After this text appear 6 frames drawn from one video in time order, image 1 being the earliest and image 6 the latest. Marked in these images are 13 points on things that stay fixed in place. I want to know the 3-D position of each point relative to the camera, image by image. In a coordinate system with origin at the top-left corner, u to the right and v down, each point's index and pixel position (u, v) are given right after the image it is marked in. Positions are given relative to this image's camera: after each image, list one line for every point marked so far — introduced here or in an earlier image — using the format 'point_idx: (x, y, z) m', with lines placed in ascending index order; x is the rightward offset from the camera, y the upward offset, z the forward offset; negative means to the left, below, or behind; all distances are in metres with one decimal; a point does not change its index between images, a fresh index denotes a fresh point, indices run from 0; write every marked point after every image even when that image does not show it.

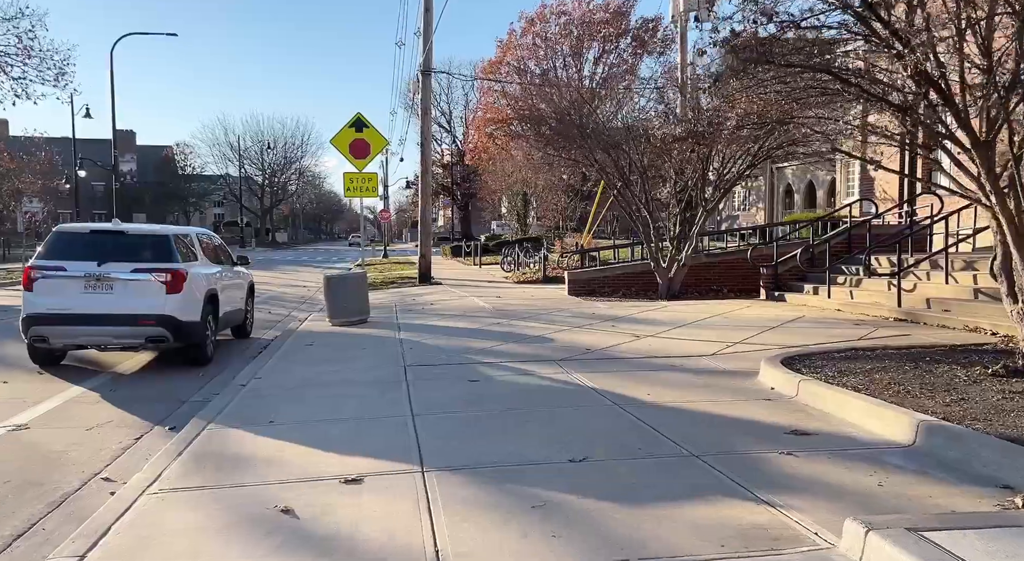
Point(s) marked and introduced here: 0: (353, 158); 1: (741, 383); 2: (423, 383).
0: (-2.7, +2.1, +13.8) m
1: (+2.1, -1.0, +7.6) m
2: (-0.8, -1.0, +7.9) m
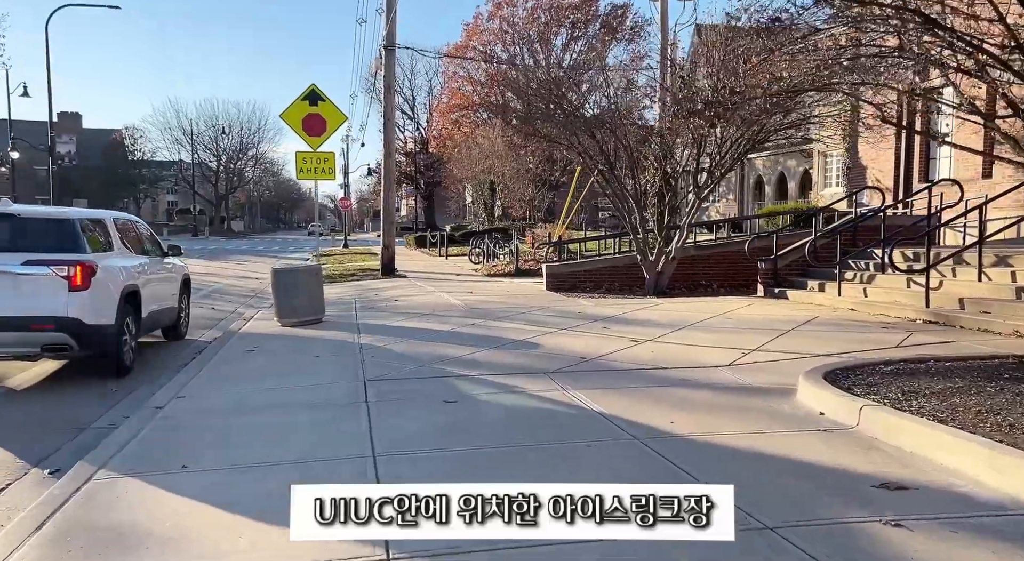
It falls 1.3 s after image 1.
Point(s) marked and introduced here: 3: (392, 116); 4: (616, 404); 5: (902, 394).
0: (-3.1, +2.2, +12.1) m
1: (+2.0, -0.9, +6.2) m
2: (-0.9, -1.0, +6.4) m
3: (-2.8, +3.8, +18.9) m
4: (+0.8, -1.0, +6.3) m
5: (+2.8, -0.8, +5.8) m
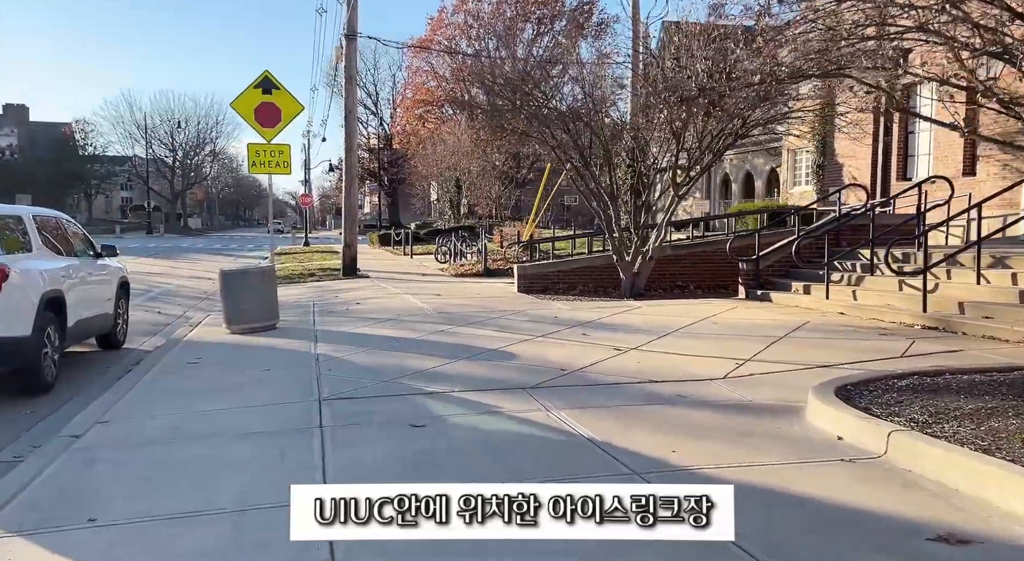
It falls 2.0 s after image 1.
0: (-3.5, +2.1, +11.2) m
1: (+1.9, -1.0, +5.5) m
2: (-1.1, -1.0, +5.6) m
3: (-3.5, +3.8, +18.0) m
4: (+0.7, -1.0, +5.6) m
5: (+2.6, -0.9, +5.1) m
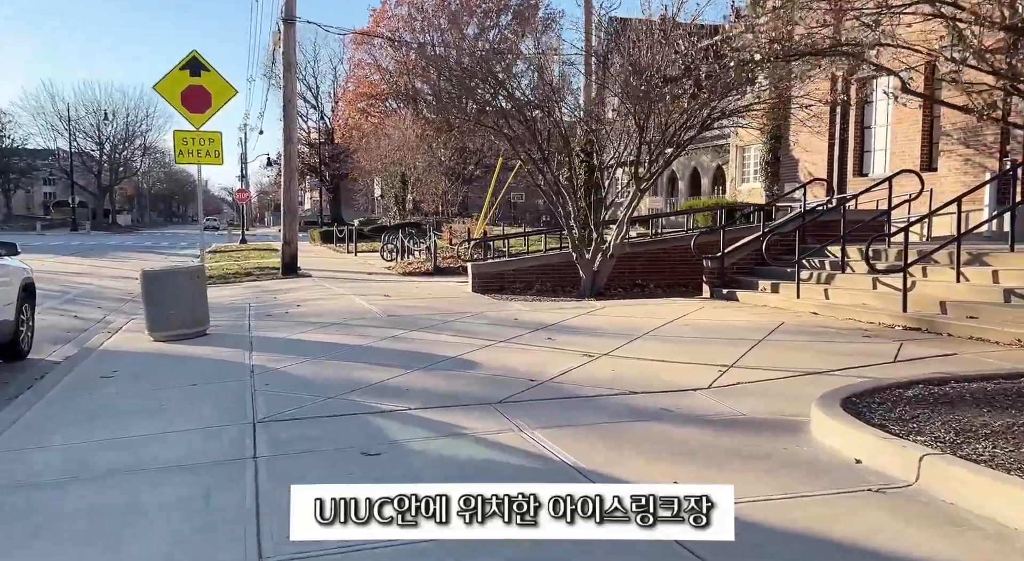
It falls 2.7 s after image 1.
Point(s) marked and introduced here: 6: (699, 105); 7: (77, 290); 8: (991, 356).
0: (-4.1, +2.1, +10.2) m
1: (+1.7, -1.0, +4.9) m
2: (-1.3, -1.0, +4.7) m
3: (-4.6, +3.8, +17.0) m
4: (+0.5, -1.0, +4.8) m
5: (+2.5, -0.9, +4.5) m
6: (+2.9, +2.7, +12.4) m
7: (-7.7, -0.2, +14.5) m
8: (+4.0, -0.6, +6.8) m
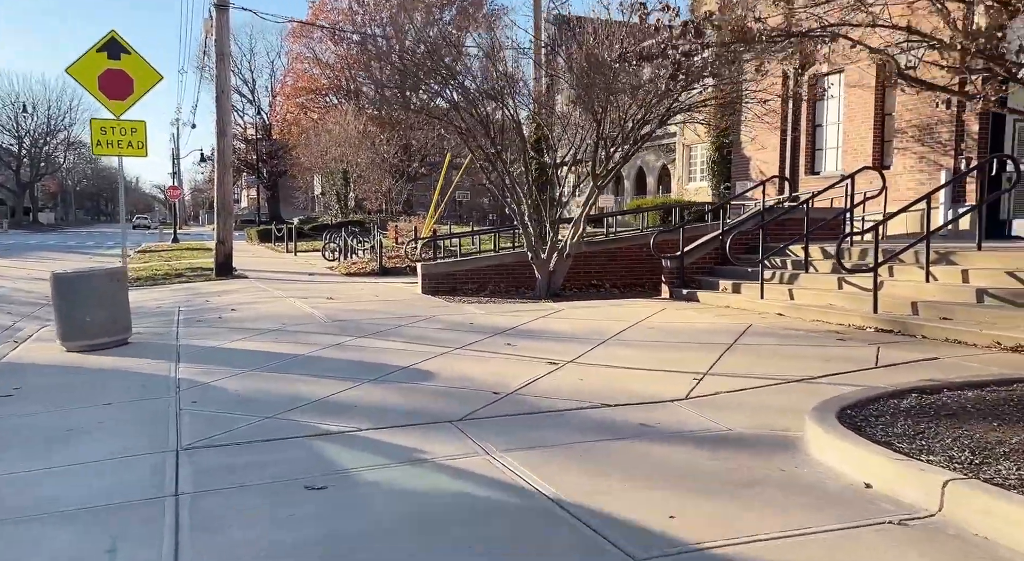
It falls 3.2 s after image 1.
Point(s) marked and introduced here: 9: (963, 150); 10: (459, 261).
0: (-4.6, +2.1, +9.3) m
1: (+1.5, -1.0, +4.4) m
2: (-1.4, -1.1, +4.0) m
3: (-5.6, +3.8, +16.0) m
4: (+0.3, -1.0, +4.3) m
5: (+2.3, -0.9, +4.1) m
6: (+2.1, +2.7, +12.0) m
7: (-8.6, -0.2, +13.4) m
8: (+3.7, -0.6, +6.5) m
9: (+6.8, +2.0, +12.3) m
10: (-0.8, +0.3, +12.2) m
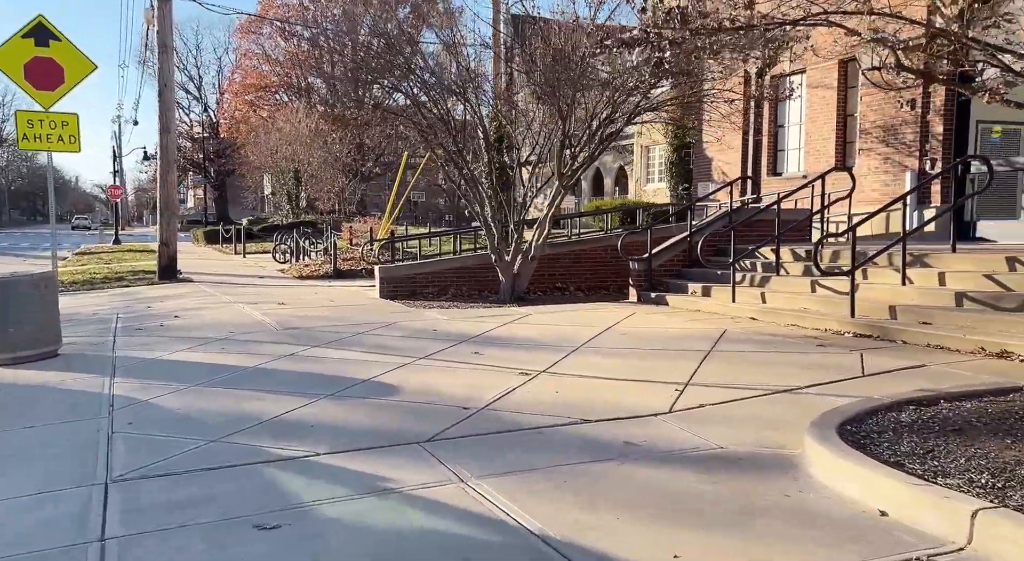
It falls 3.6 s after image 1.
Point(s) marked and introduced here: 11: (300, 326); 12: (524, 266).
0: (-5.0, +2.0, +8.5) m
1: (+1.4, -1.0, +4.0) m
2: (-1.5, -1.1, +3.5) m
3: (-6.4, +3.7, +15.2) m
4: (+0.2, -1.1, +3.8) m
5: (+2.2, -0.9, +3.8) m
6: (+1.6, +2.6, +11.6) m
7: (-9.2, -0.3, +12.4) m
8: (+3.5, -0.7, +6.3) m
9: (+6.2, +1.9, +12.2) m
10: (-1.3, +0.2, +11.7) m
11: (-2.2, -0.5, +8.6) m
12: (+0.2, +0.2, +11.4) m
